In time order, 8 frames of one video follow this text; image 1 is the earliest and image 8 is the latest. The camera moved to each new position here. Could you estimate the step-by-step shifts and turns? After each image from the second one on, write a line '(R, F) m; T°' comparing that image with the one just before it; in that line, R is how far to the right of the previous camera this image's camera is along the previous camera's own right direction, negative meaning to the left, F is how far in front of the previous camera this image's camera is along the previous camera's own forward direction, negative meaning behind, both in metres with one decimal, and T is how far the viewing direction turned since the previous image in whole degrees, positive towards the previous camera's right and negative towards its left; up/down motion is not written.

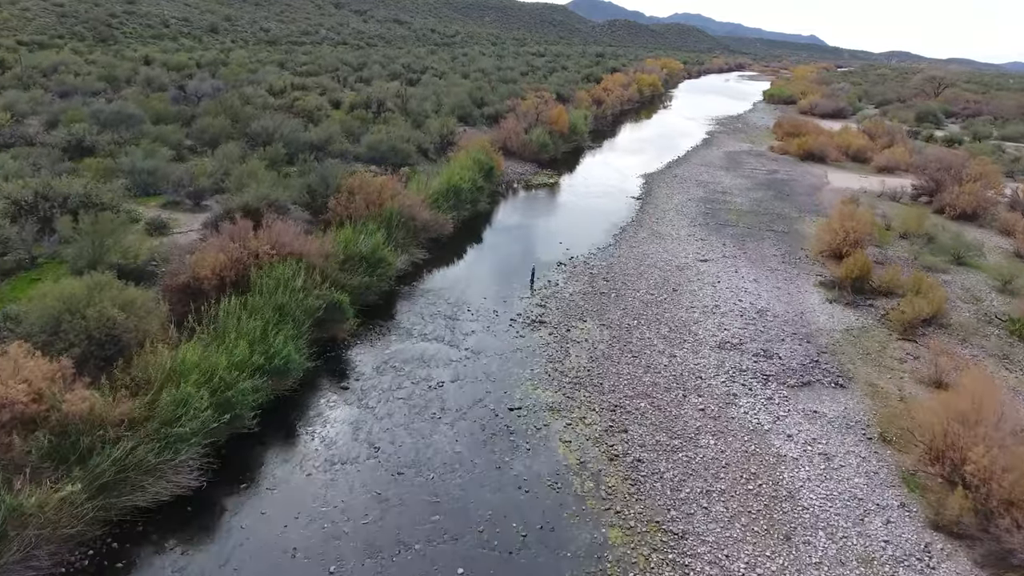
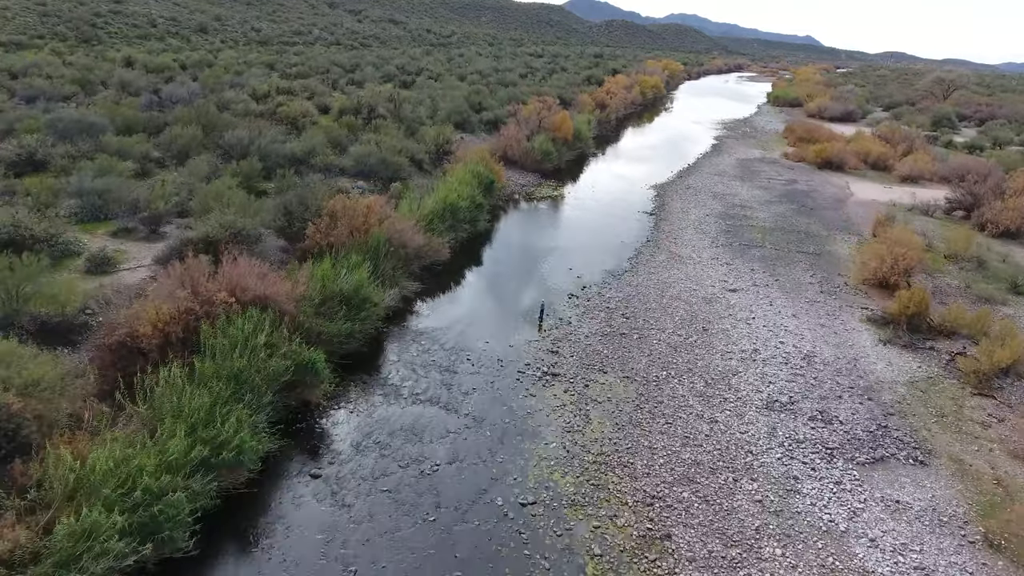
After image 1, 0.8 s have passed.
(-0.2, +1.8) m; 0°
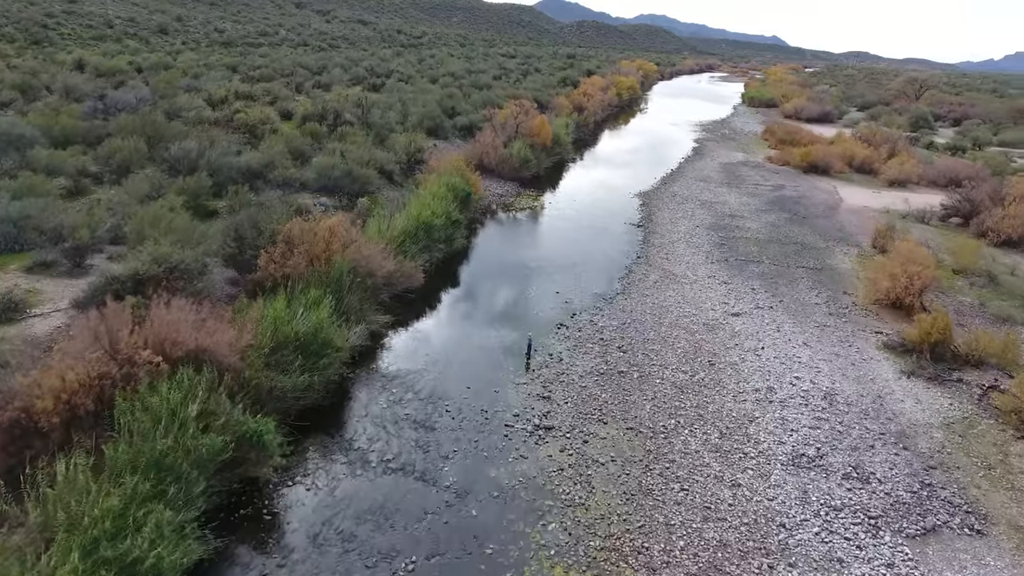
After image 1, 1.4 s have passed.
(-0.1, +1.4) m; +2°
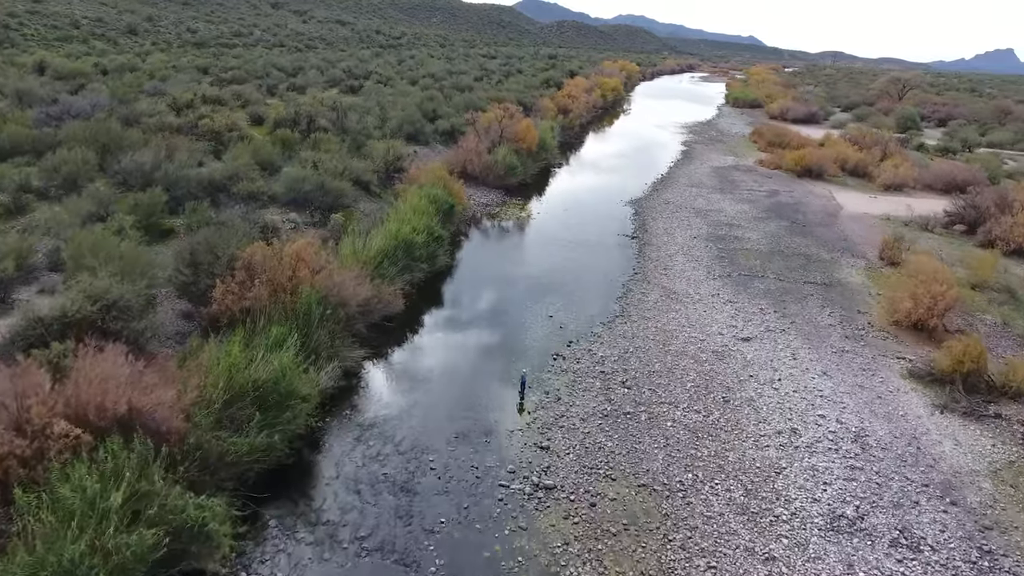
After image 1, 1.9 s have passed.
(-0.1, +1.2) m; +2°
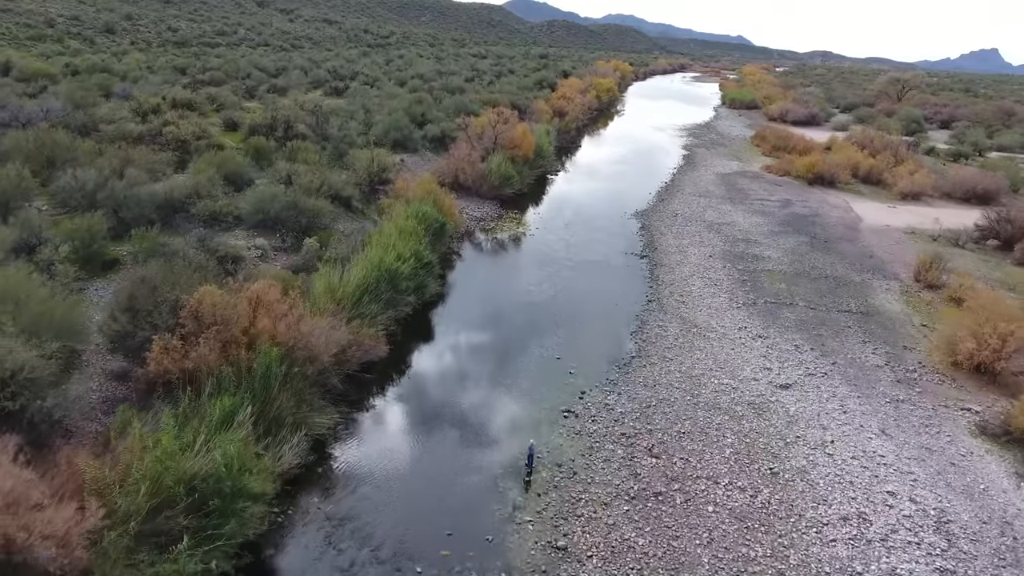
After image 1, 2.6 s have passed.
(-0.2, +1.7) m; +1°
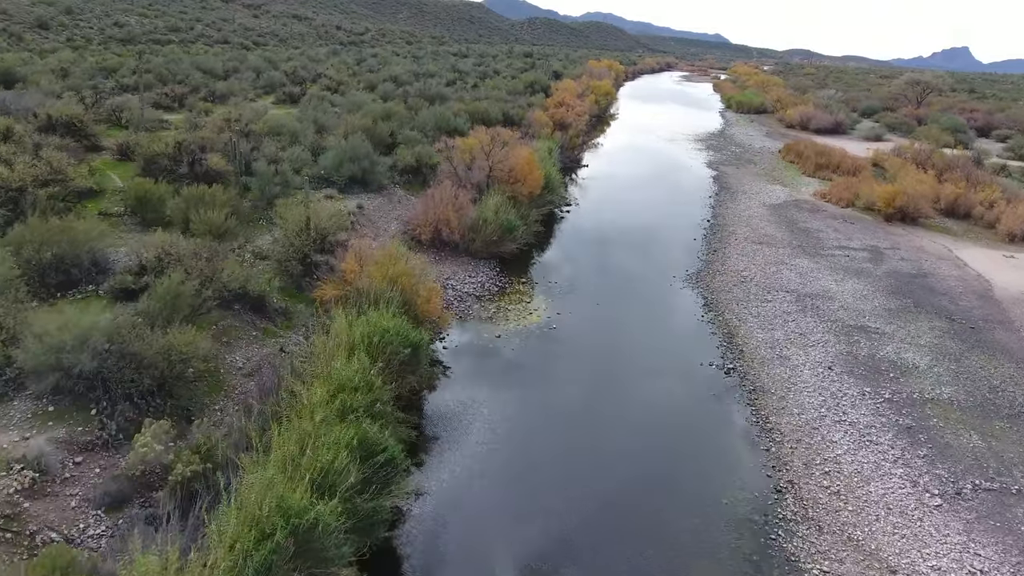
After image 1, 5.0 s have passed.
(-0.5, +5.8) m; +2°
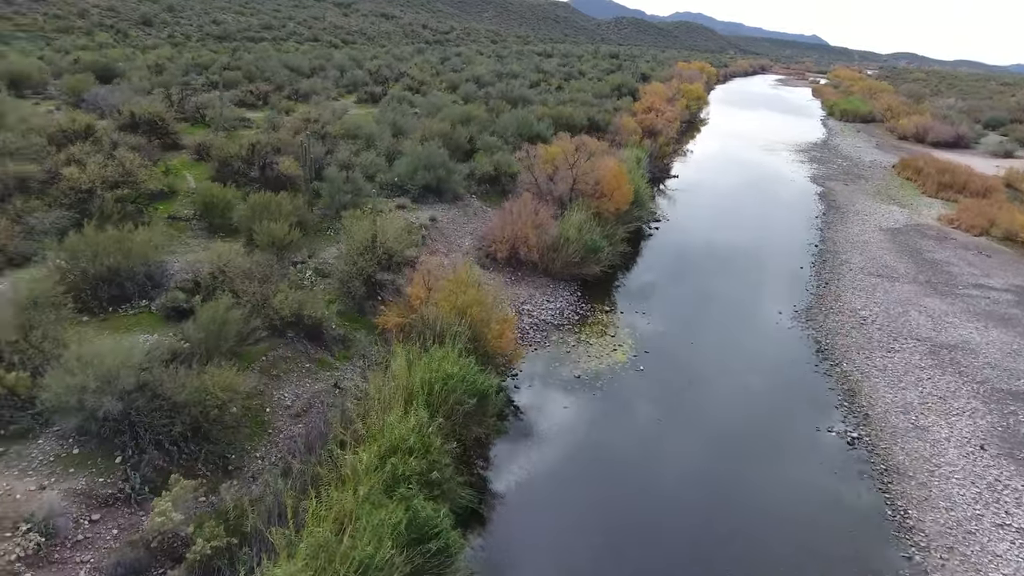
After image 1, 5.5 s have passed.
(-0.2, +1.2) m; -7°
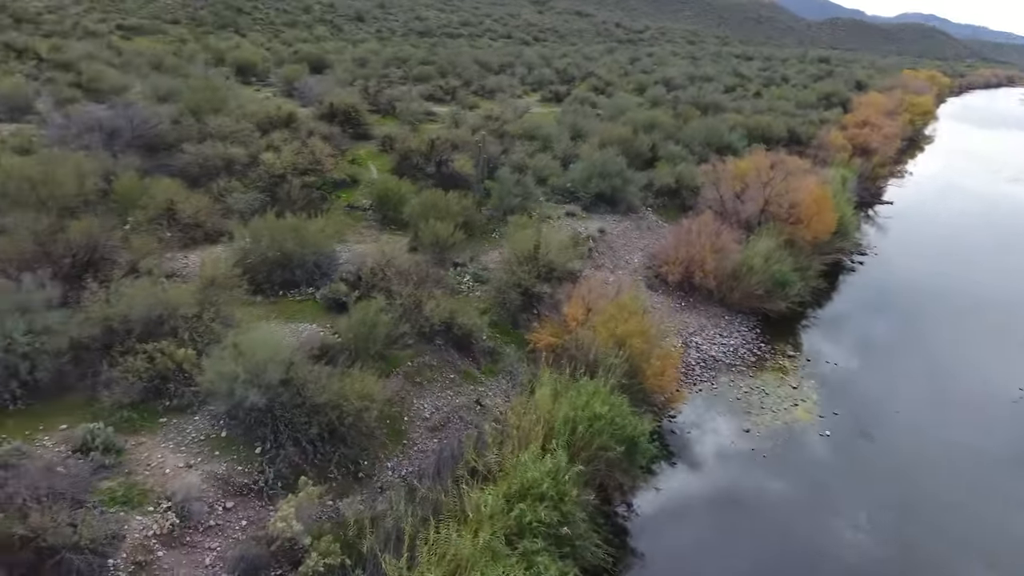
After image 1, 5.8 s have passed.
(-0.1, +0.8) m; -15°
